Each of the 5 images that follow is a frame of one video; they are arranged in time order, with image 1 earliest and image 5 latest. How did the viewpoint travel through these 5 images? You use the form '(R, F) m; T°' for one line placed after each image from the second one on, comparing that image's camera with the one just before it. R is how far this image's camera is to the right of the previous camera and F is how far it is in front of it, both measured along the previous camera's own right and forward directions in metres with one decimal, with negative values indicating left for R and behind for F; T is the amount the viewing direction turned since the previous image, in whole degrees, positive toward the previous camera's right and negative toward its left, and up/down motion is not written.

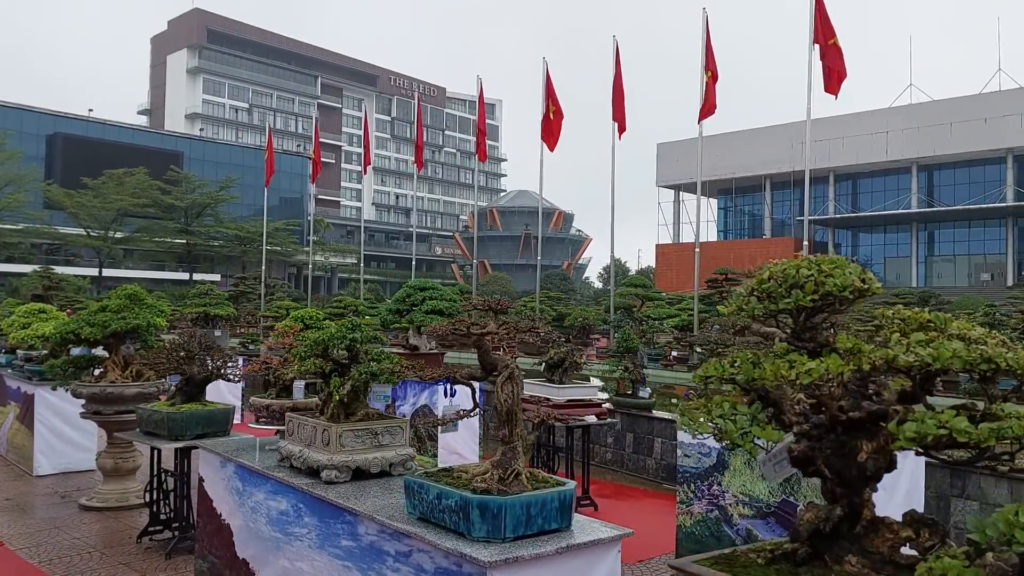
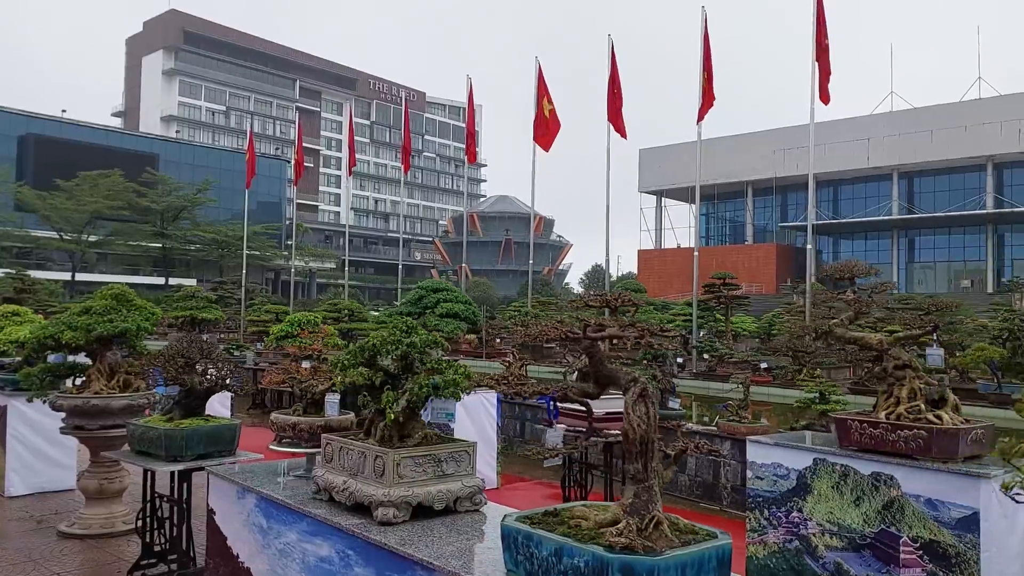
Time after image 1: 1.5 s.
(-0.5, +0.8) m; +2°
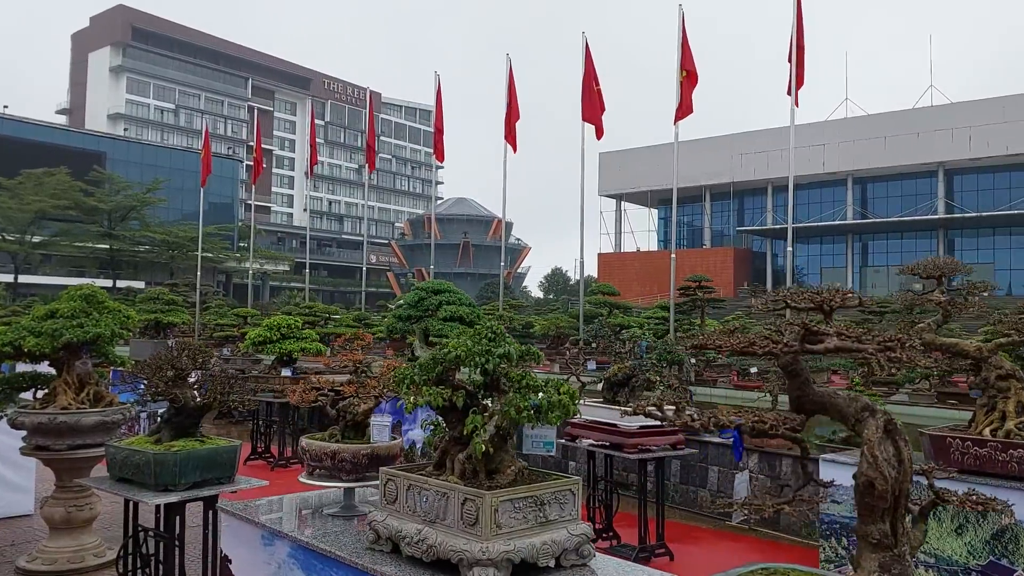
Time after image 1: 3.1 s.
(-0.6, +0.7) m; +3°
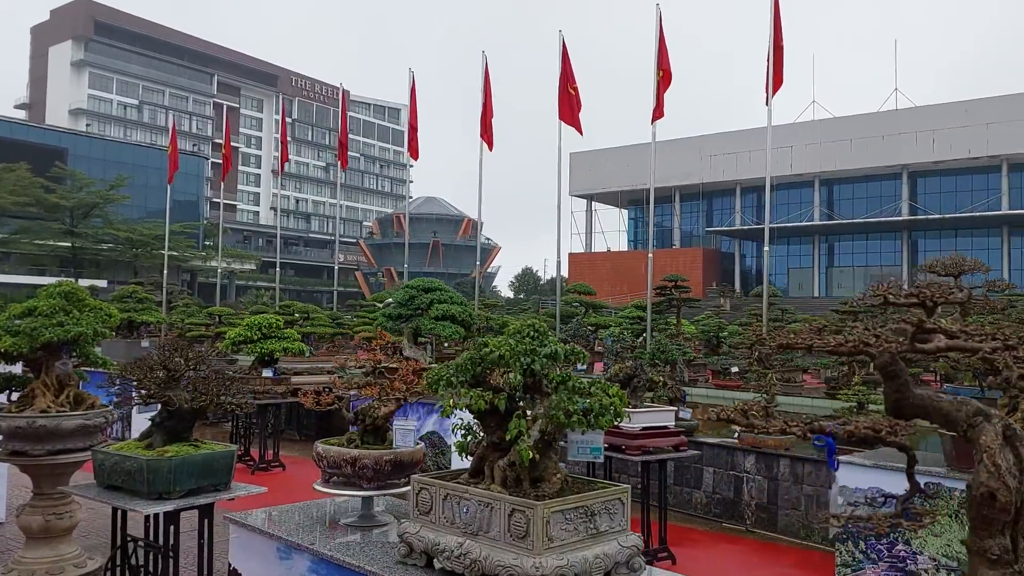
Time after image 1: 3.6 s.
(-0.3, +0.2) m; +2°
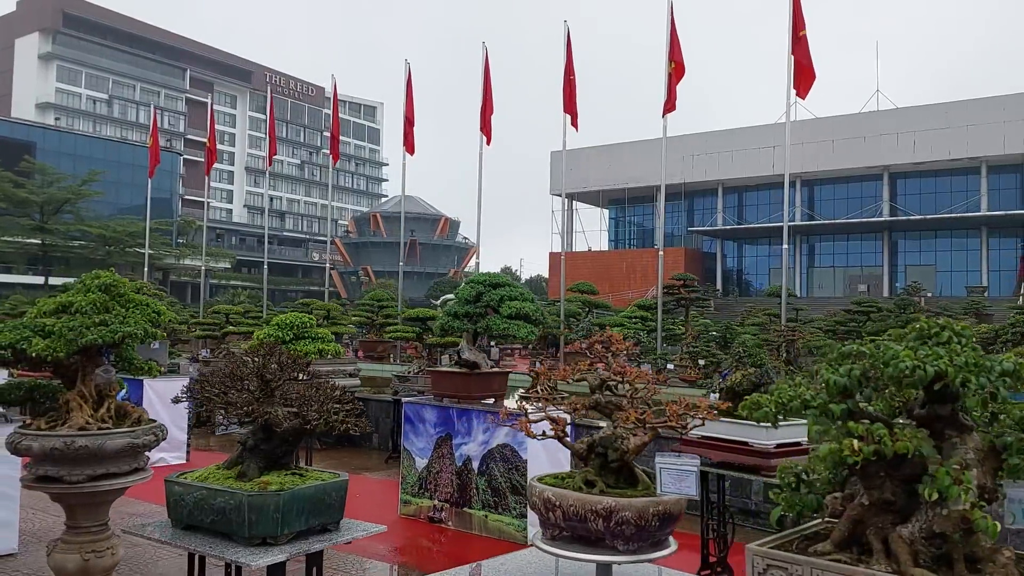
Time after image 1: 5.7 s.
(-1.0, +0.9) m; +2°
